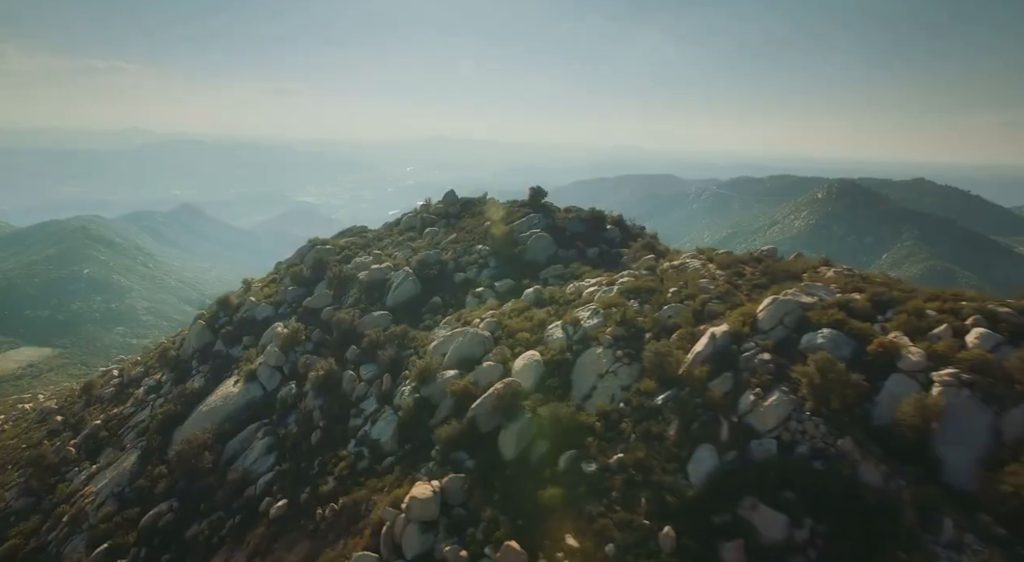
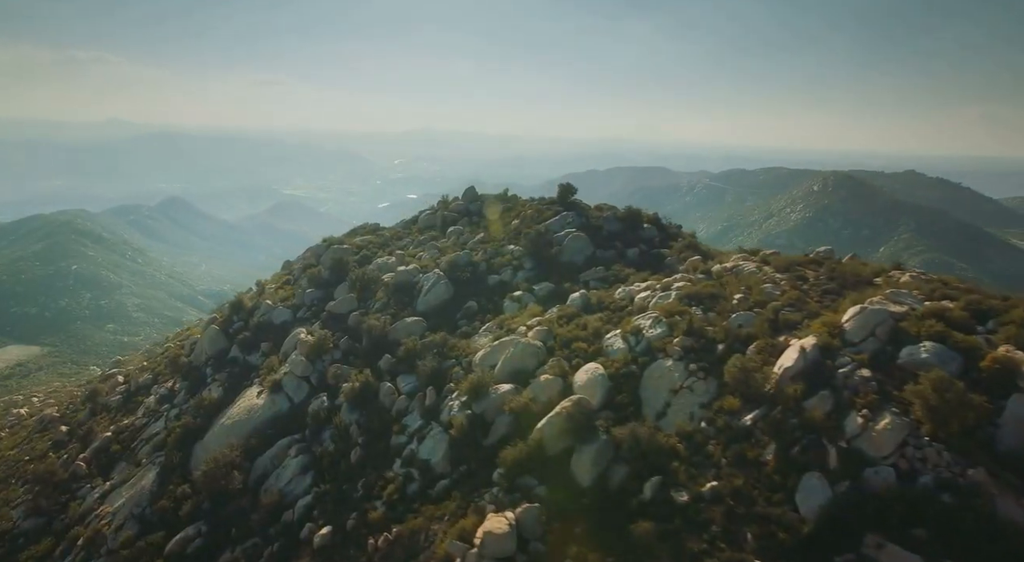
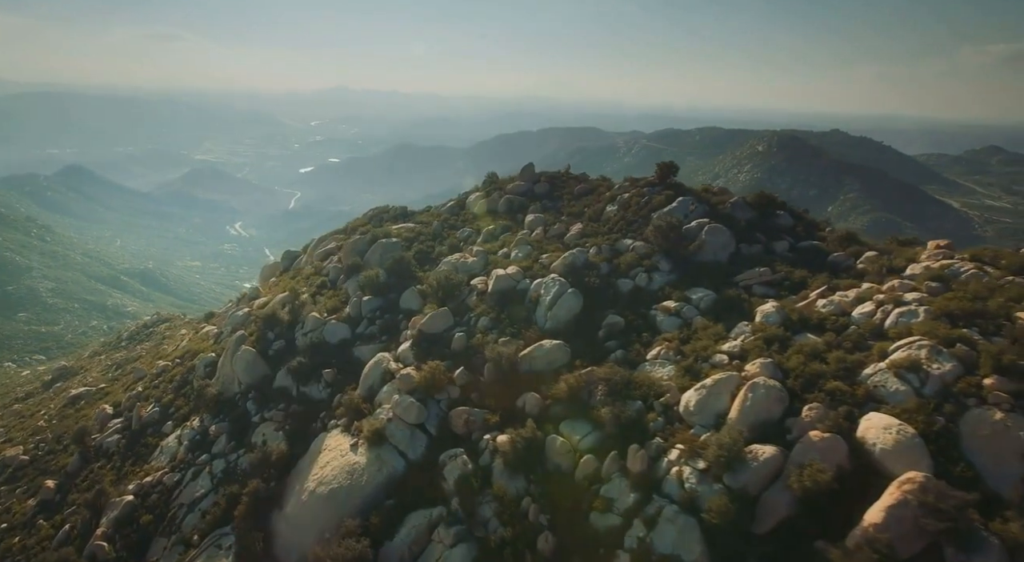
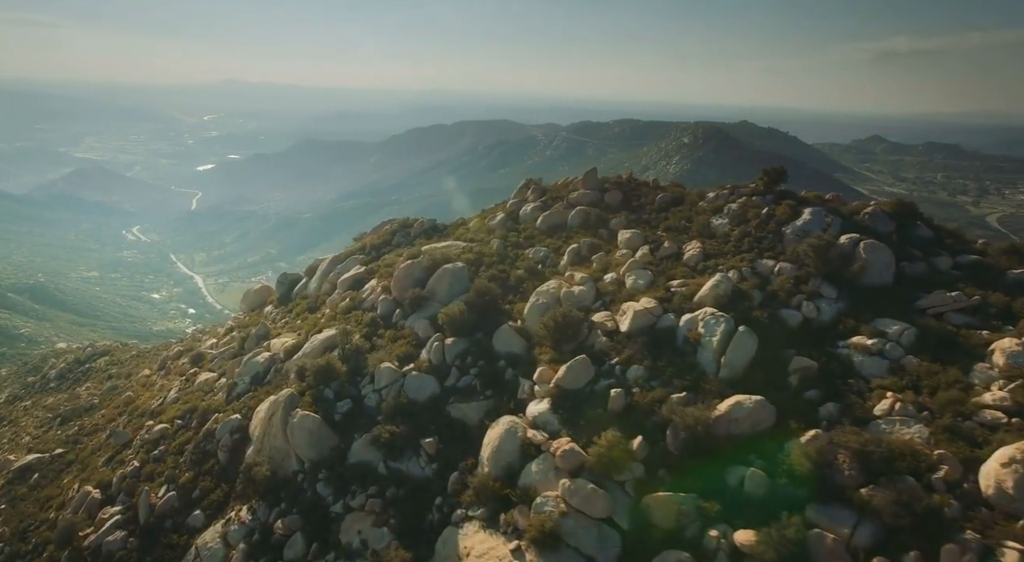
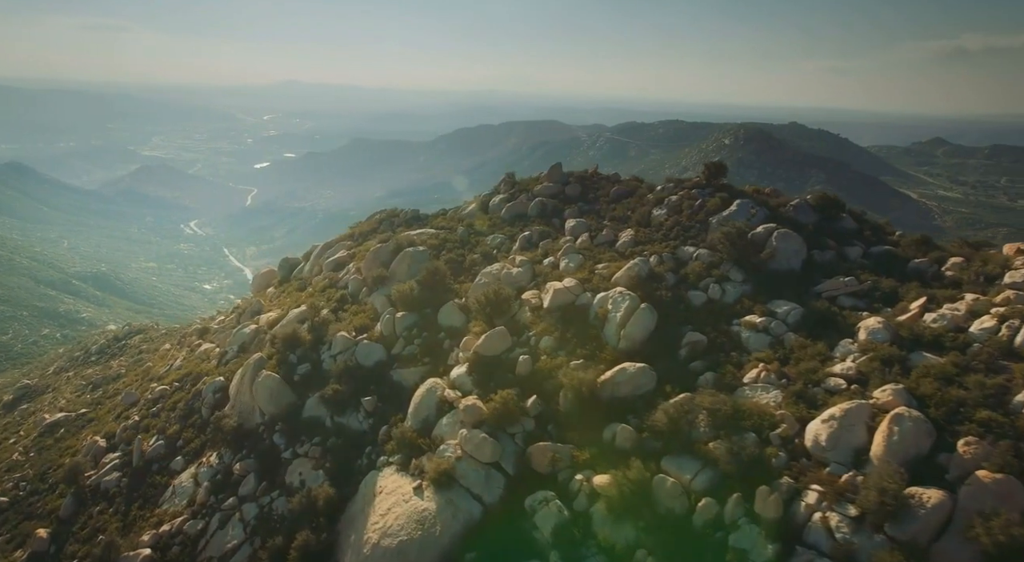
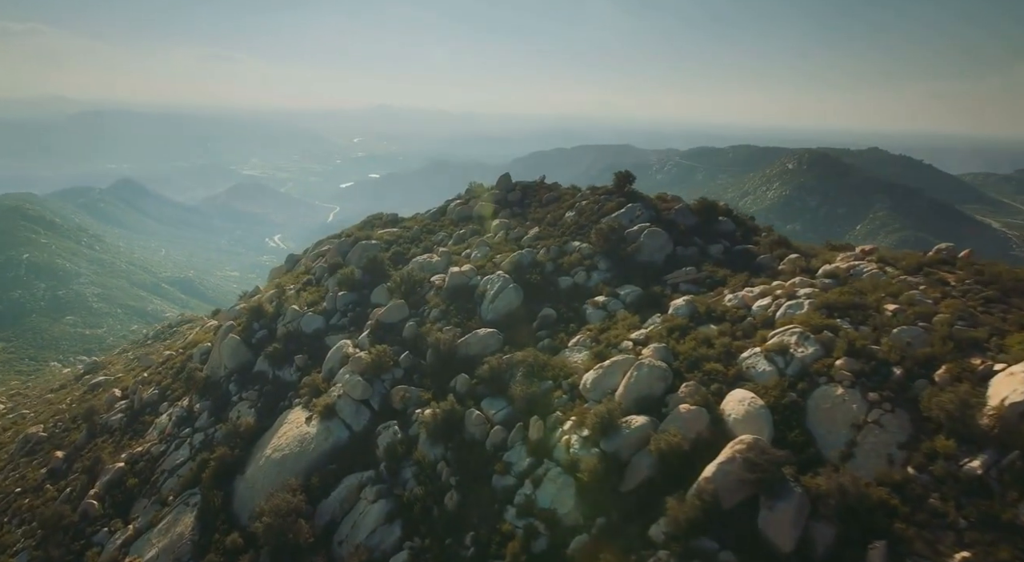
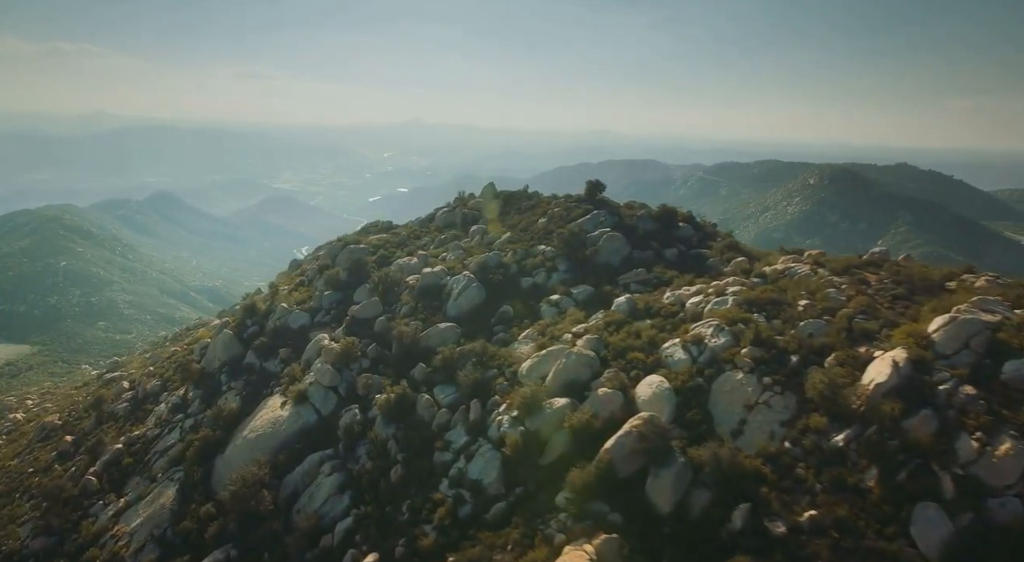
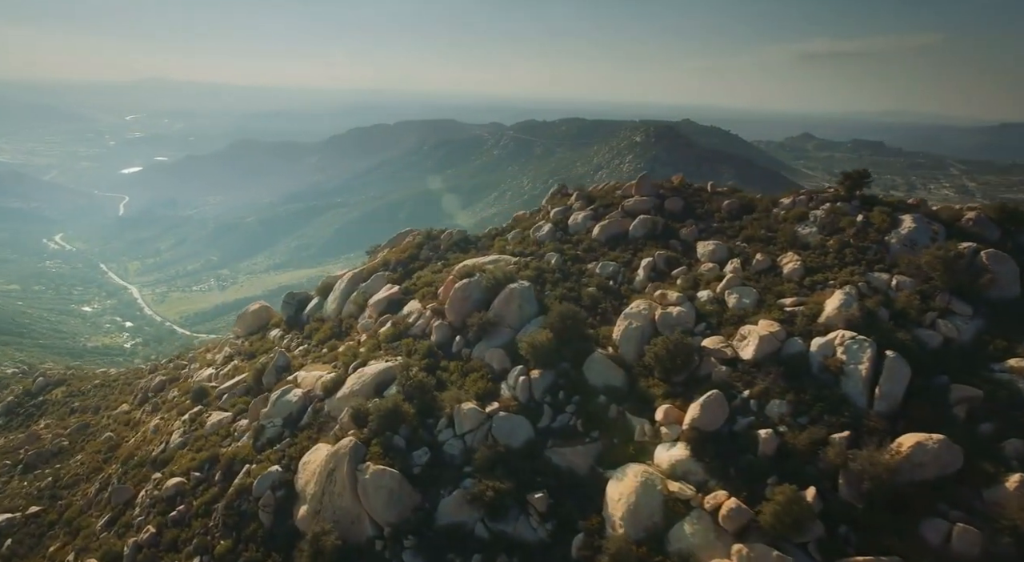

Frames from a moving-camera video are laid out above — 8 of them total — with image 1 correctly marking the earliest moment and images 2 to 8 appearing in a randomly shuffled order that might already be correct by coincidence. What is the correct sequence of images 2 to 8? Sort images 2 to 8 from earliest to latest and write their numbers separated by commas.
2, 7, 6, 3, 5, 4, 8
